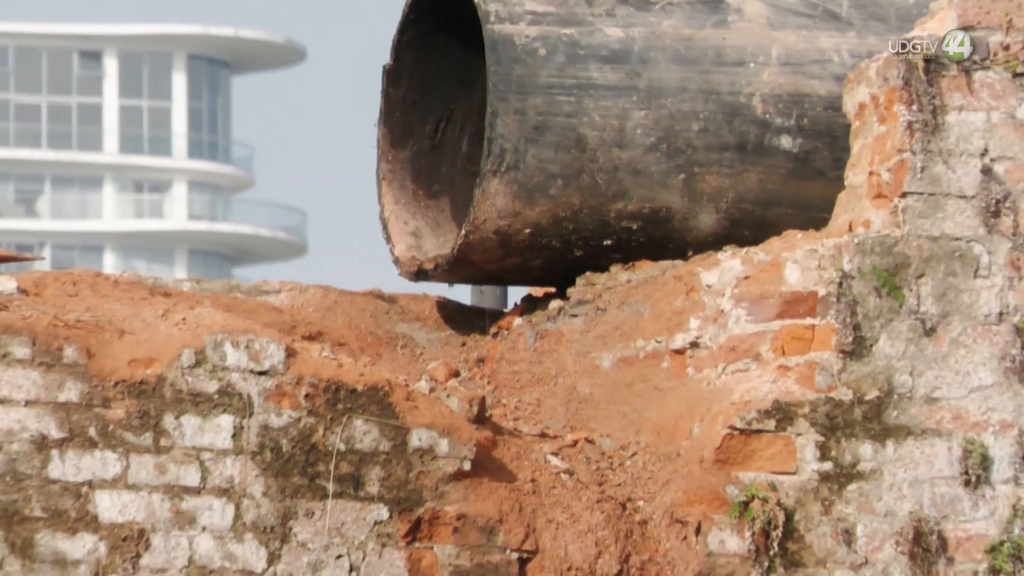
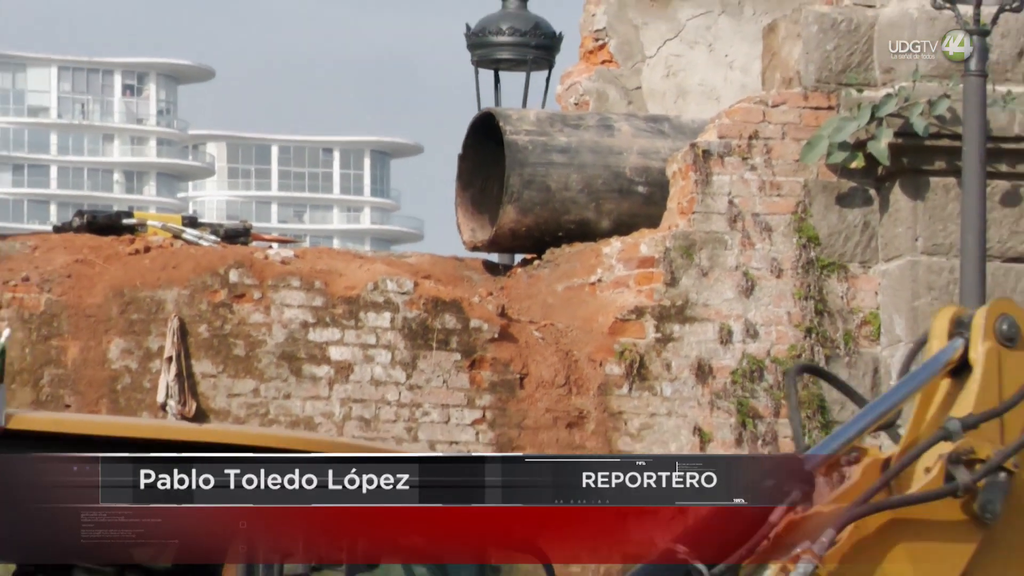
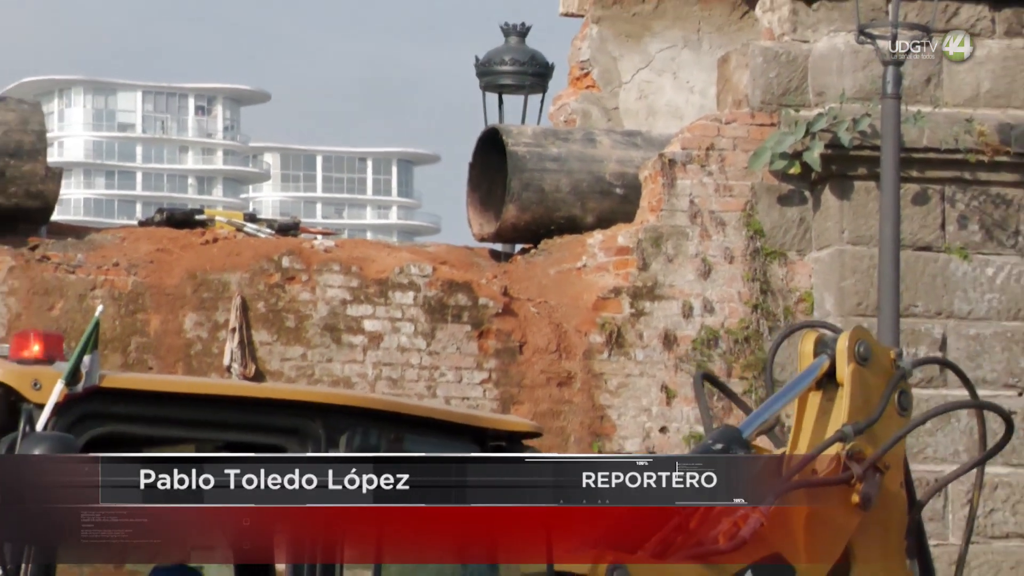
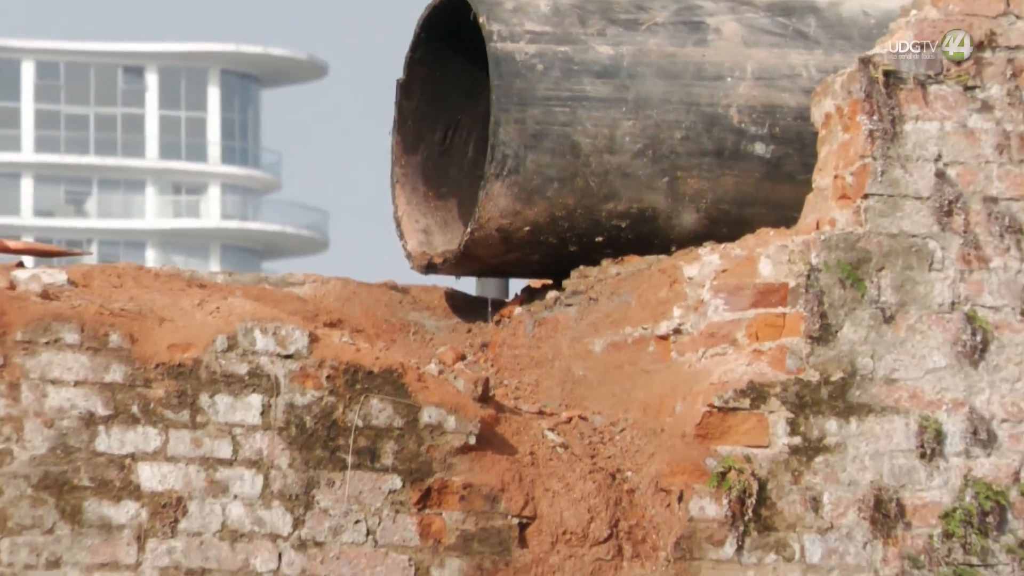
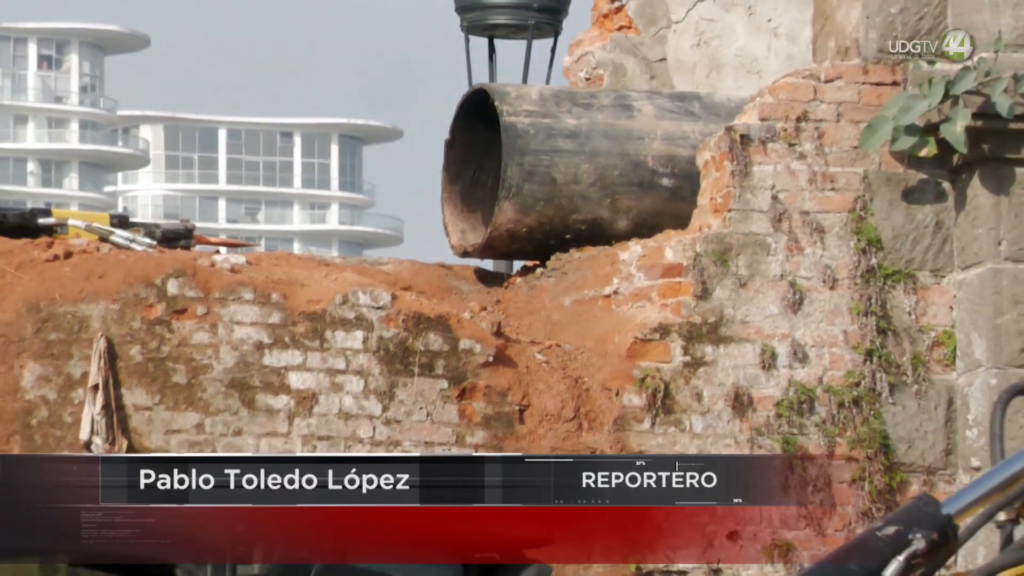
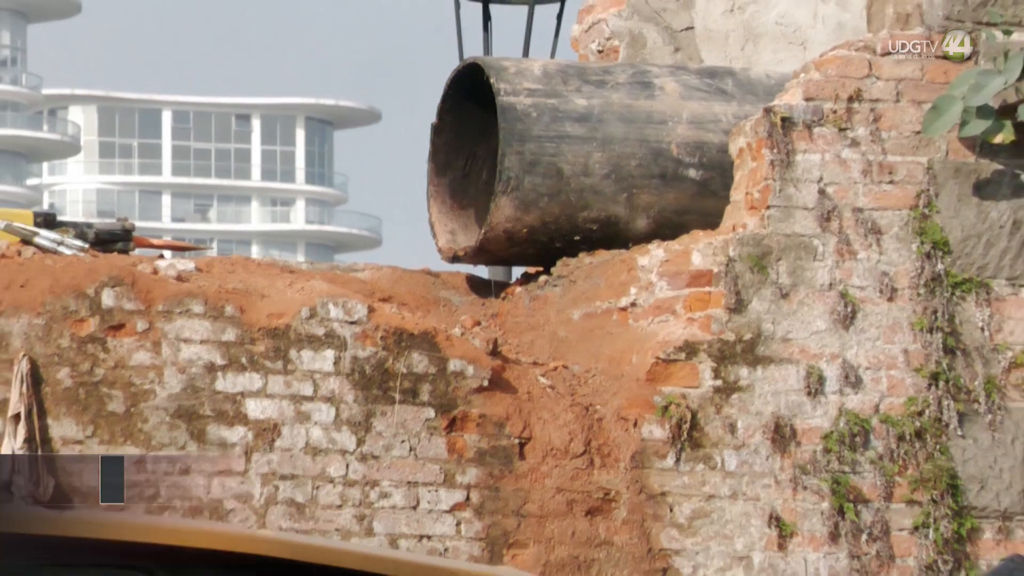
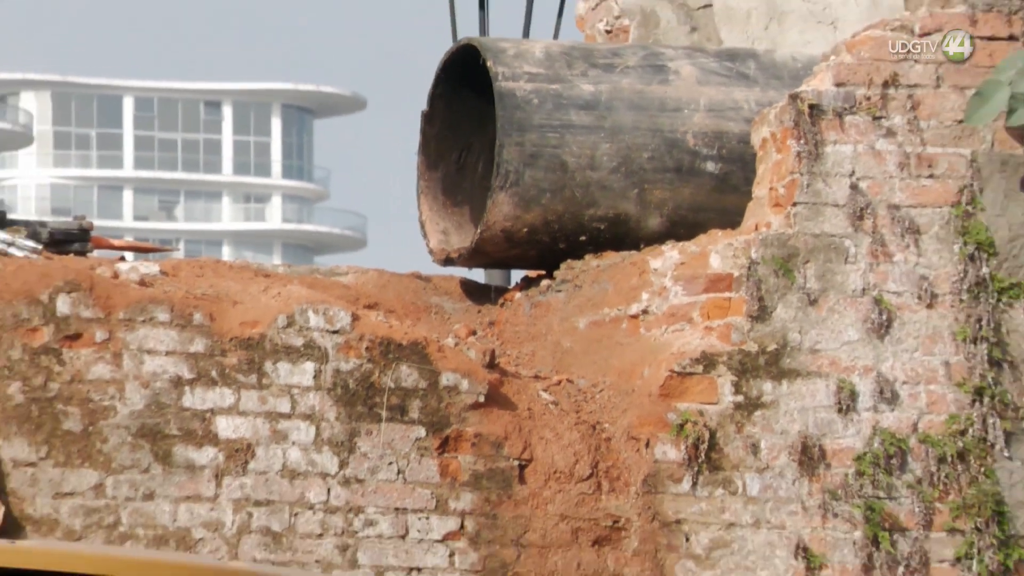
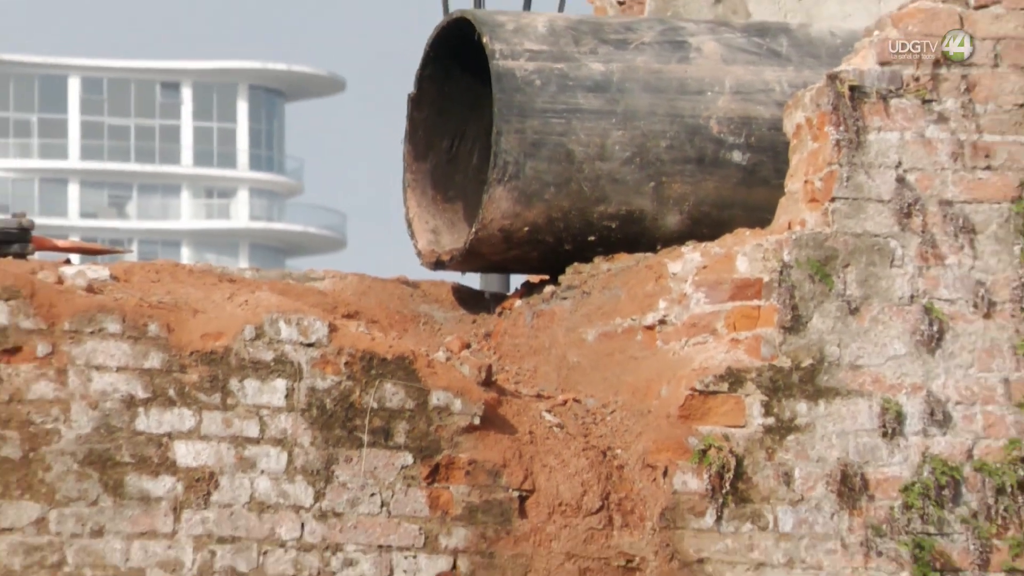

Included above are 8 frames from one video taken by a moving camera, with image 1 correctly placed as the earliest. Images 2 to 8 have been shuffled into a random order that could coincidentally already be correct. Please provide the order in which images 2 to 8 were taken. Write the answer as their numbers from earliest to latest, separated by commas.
4, 8, 7, 6, 5, 2, 3
